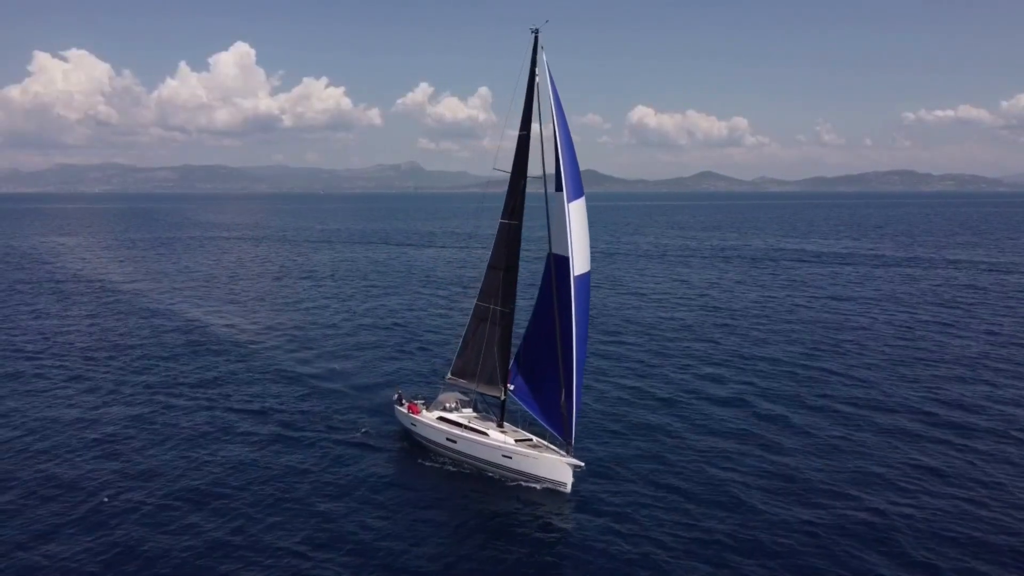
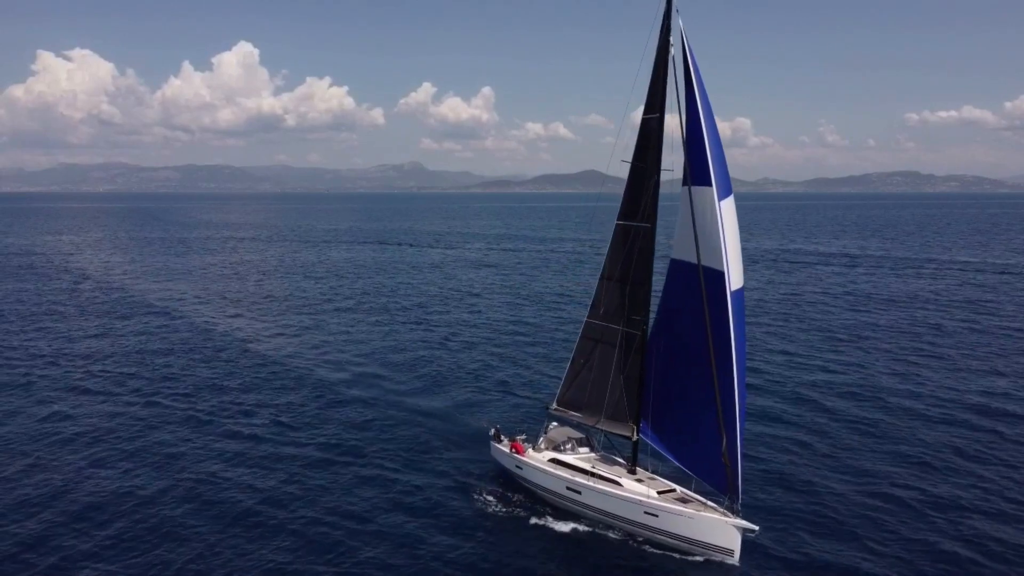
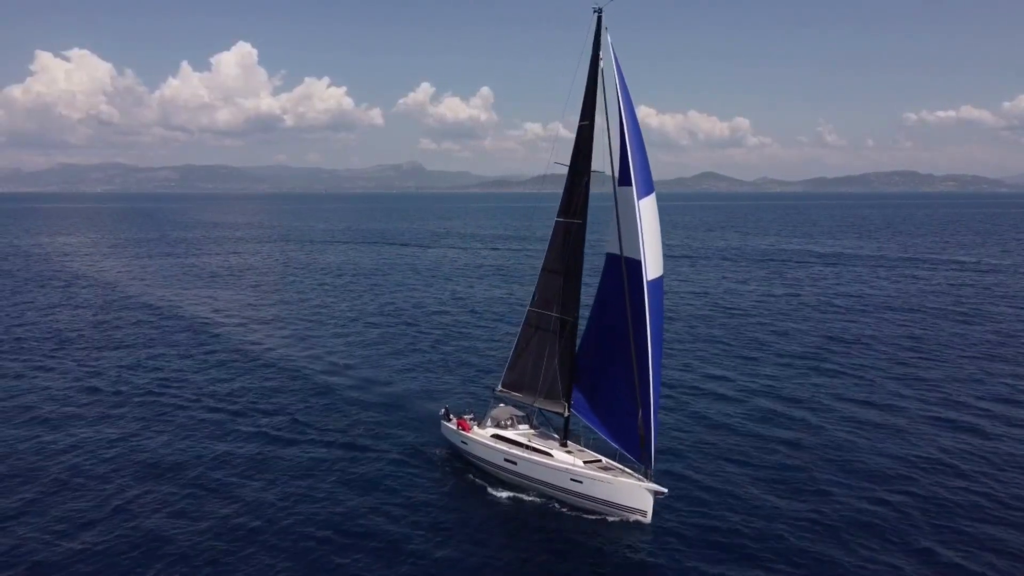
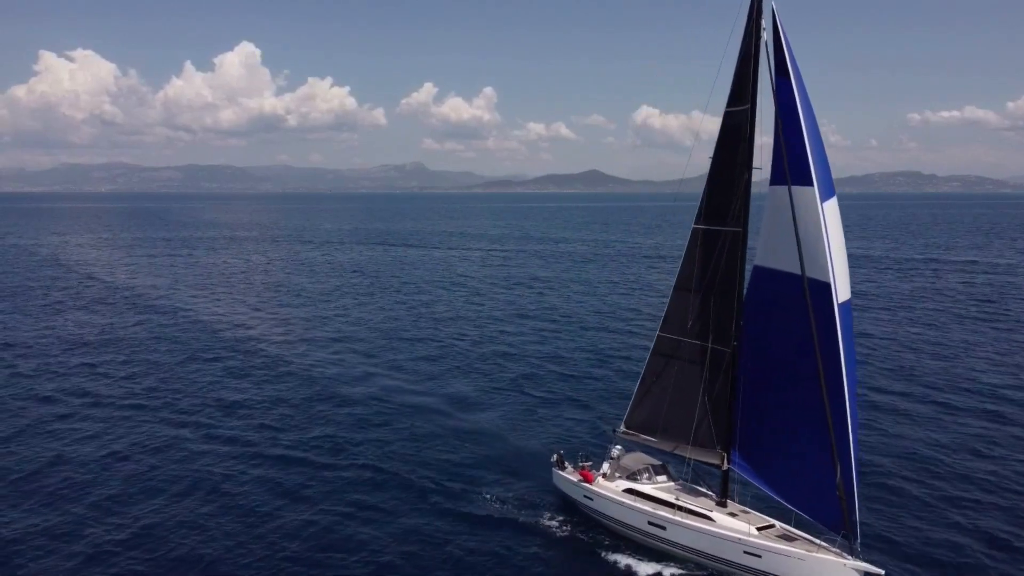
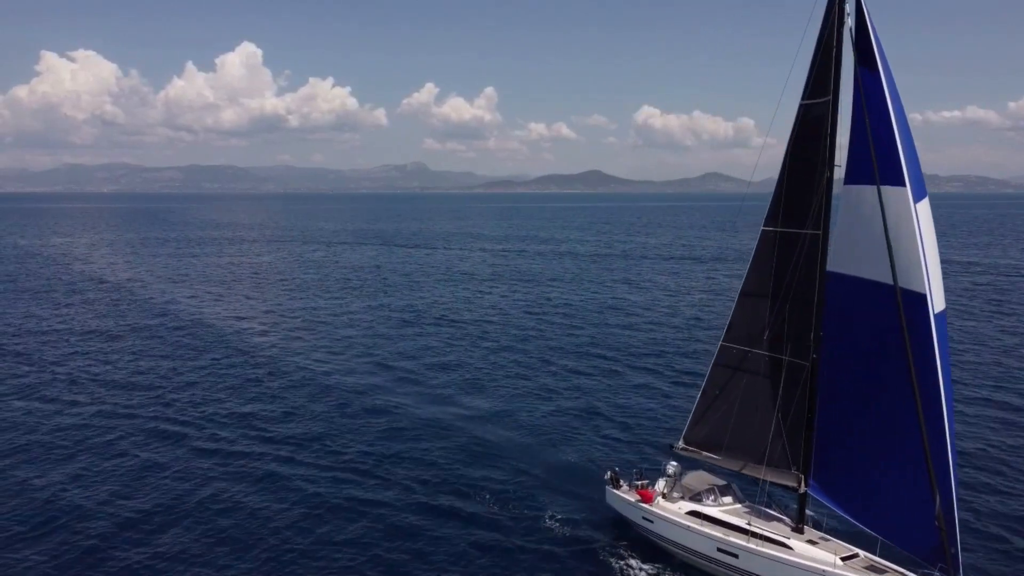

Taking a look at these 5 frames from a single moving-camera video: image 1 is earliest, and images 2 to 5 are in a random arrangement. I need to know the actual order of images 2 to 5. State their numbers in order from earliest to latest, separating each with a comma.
3, 2, 4, 5
